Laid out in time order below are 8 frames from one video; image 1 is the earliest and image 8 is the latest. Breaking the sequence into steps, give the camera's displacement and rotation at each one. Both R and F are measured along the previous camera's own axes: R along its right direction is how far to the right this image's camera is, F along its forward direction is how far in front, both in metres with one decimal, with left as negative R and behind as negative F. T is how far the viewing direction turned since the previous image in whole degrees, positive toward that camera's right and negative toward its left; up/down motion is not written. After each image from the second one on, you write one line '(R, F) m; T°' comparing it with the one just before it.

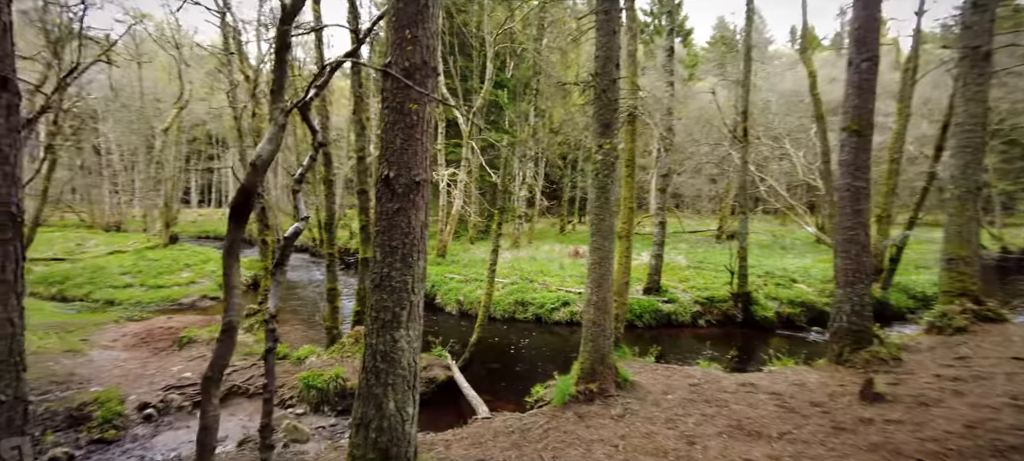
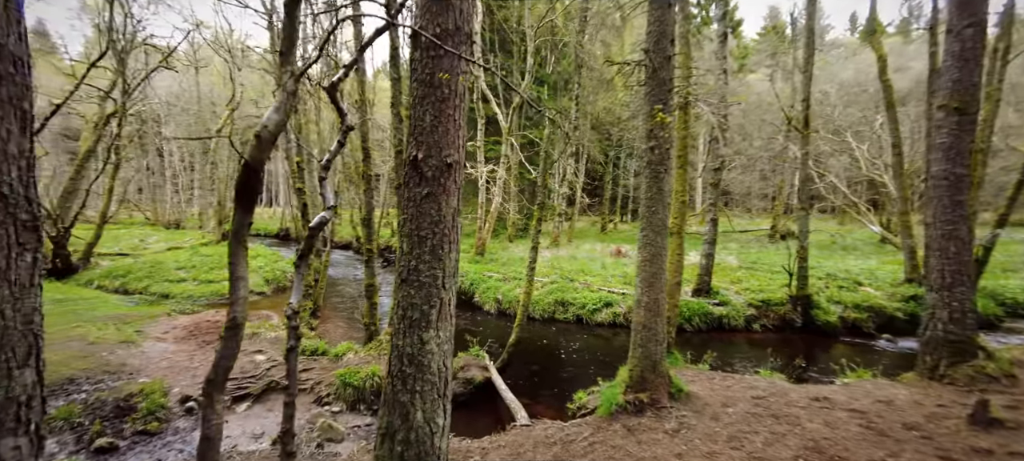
(0.0, +0.4) m; -5°
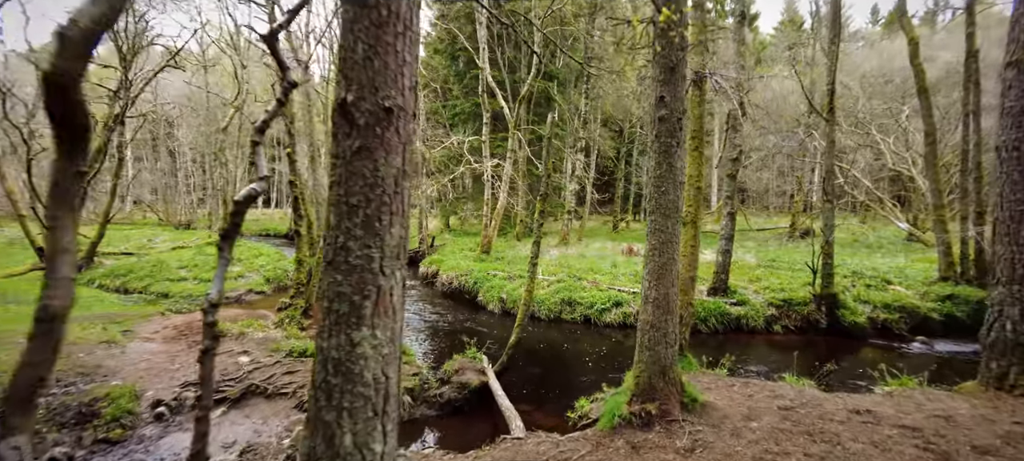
(+0.2, +0.7) m; -2°
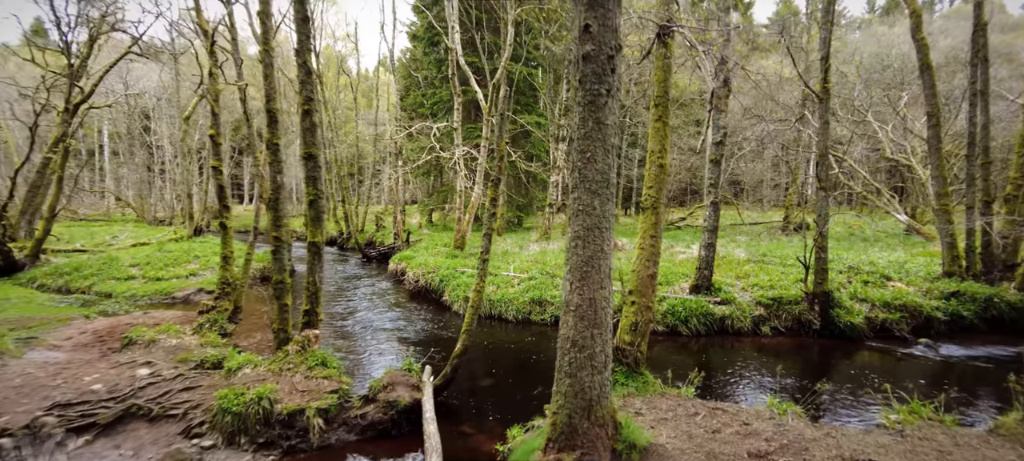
(+0.9, +1.2) m; 0°
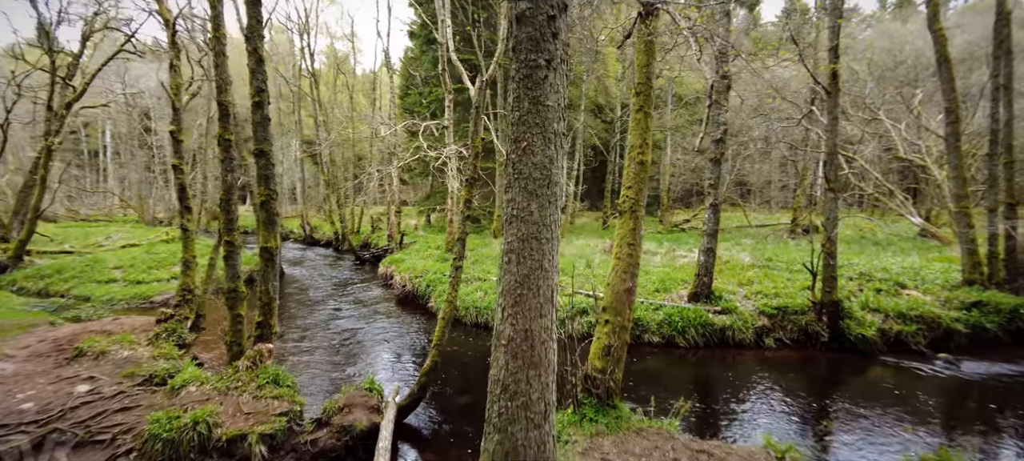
(+0.5, +0.7) m; -1°
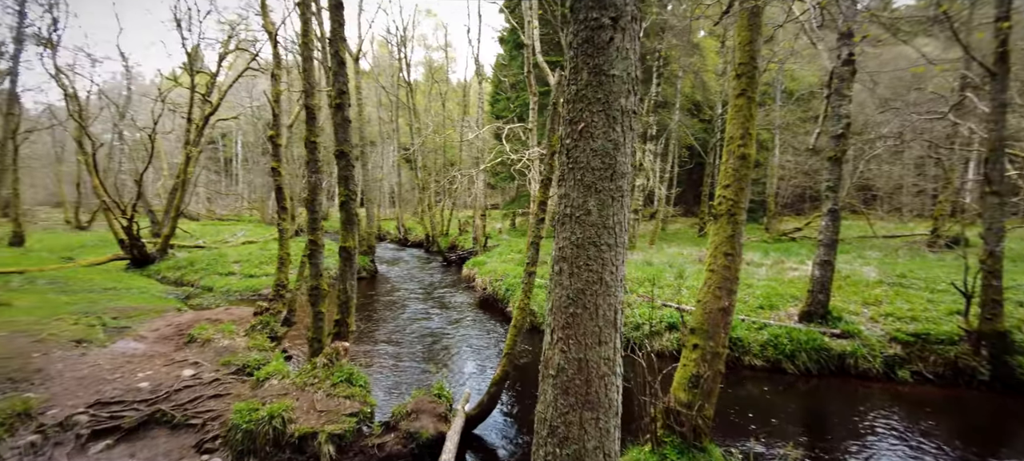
(+0.1, +0.5) m; -11°
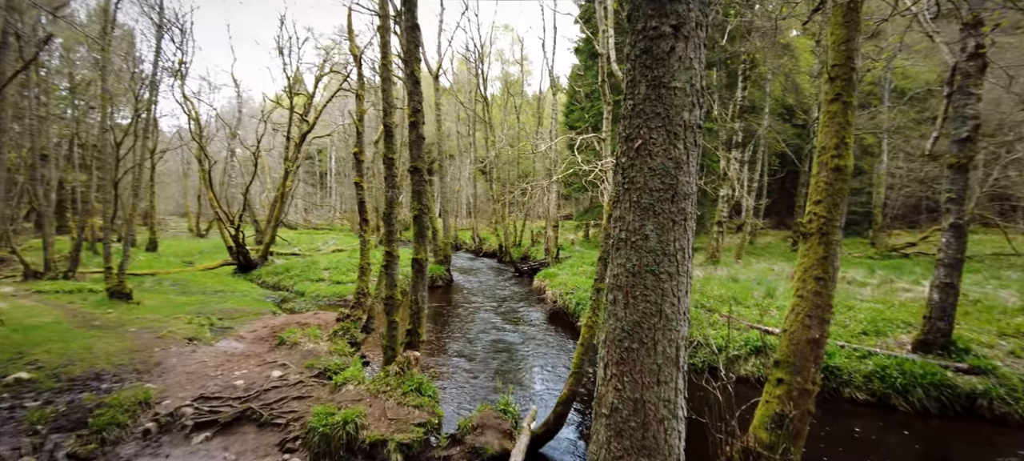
(+0.1, +0.1) m; -9°
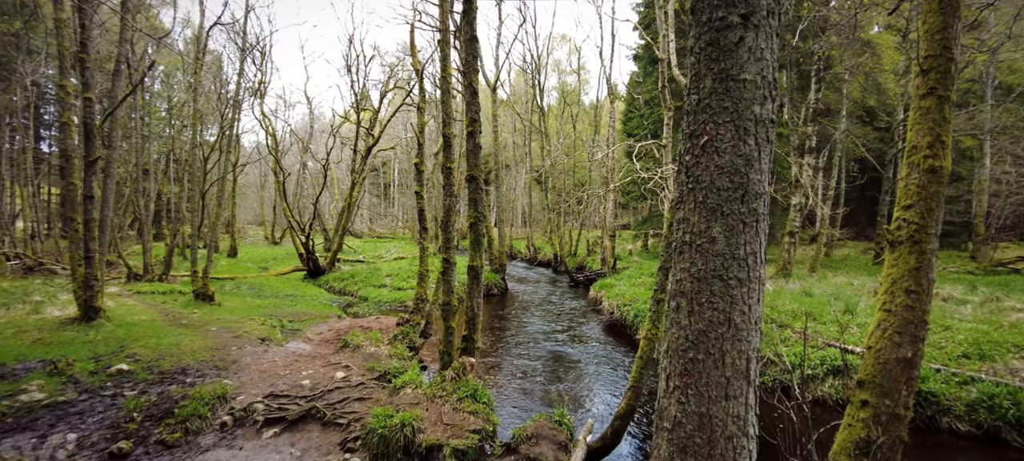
(0.0, 0.0) m; -7°
